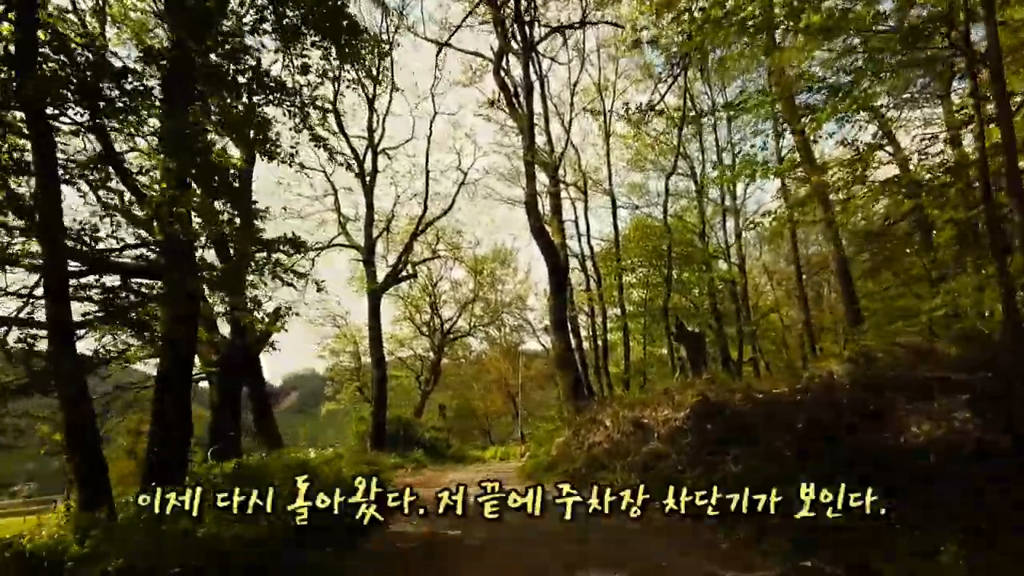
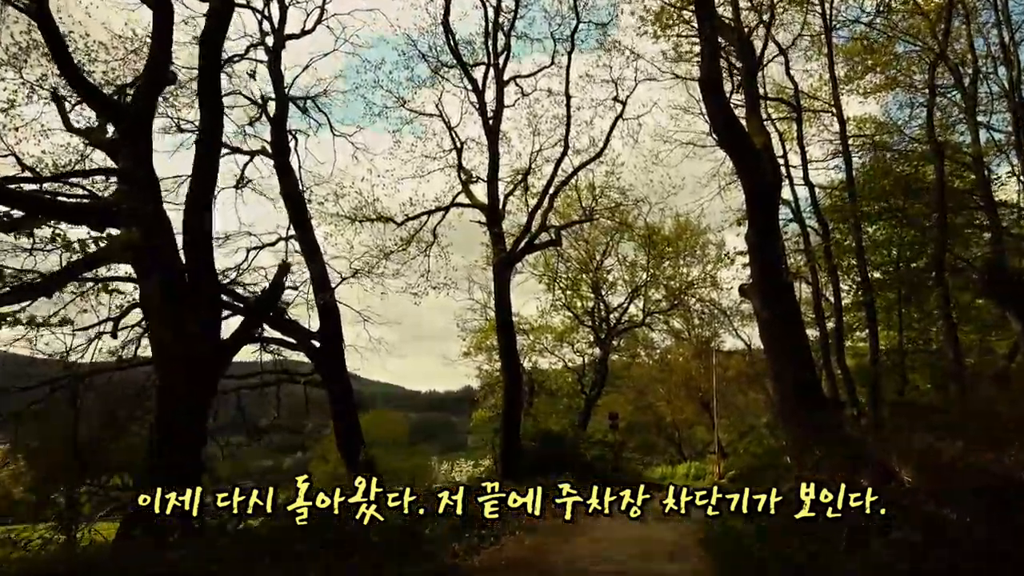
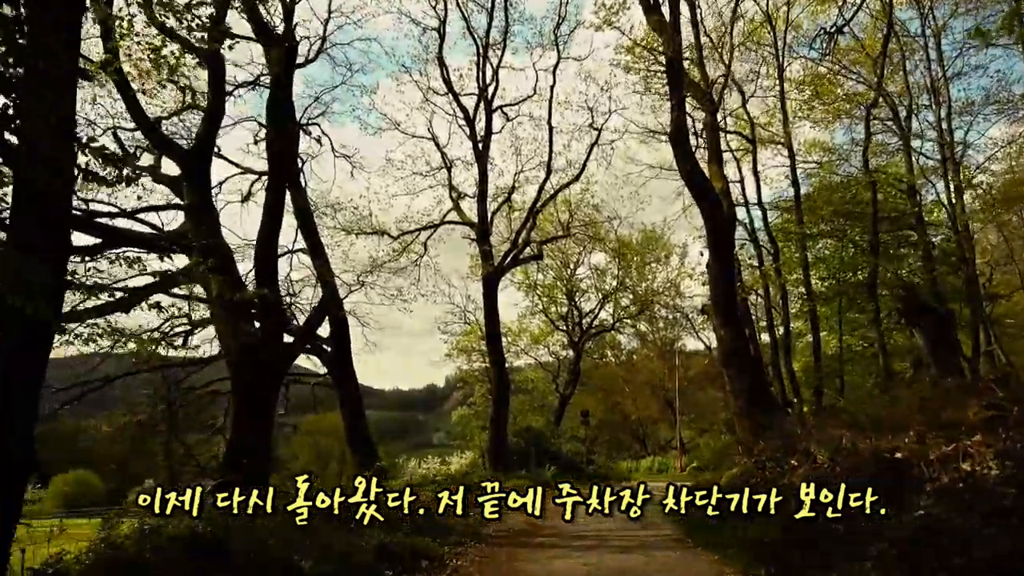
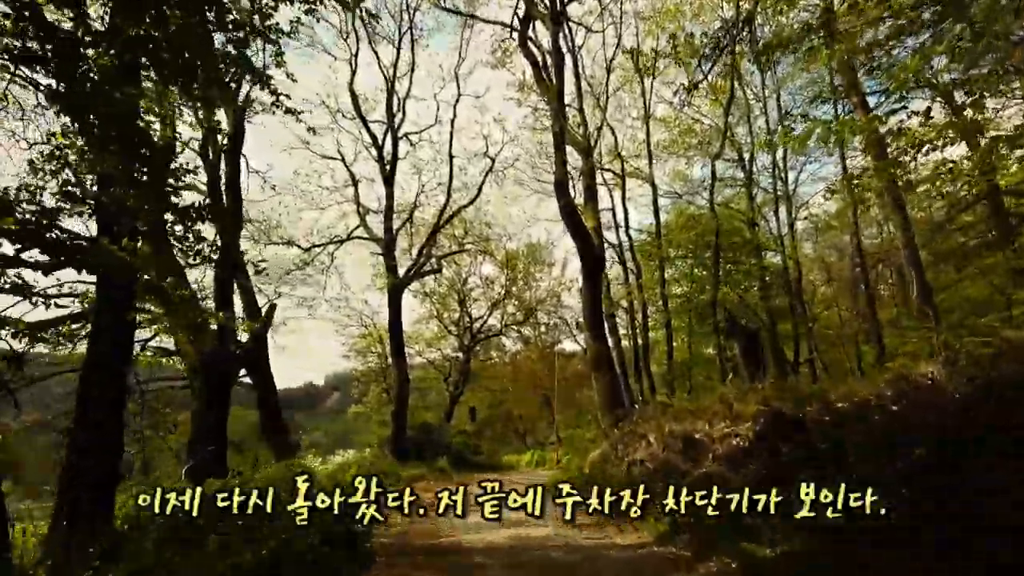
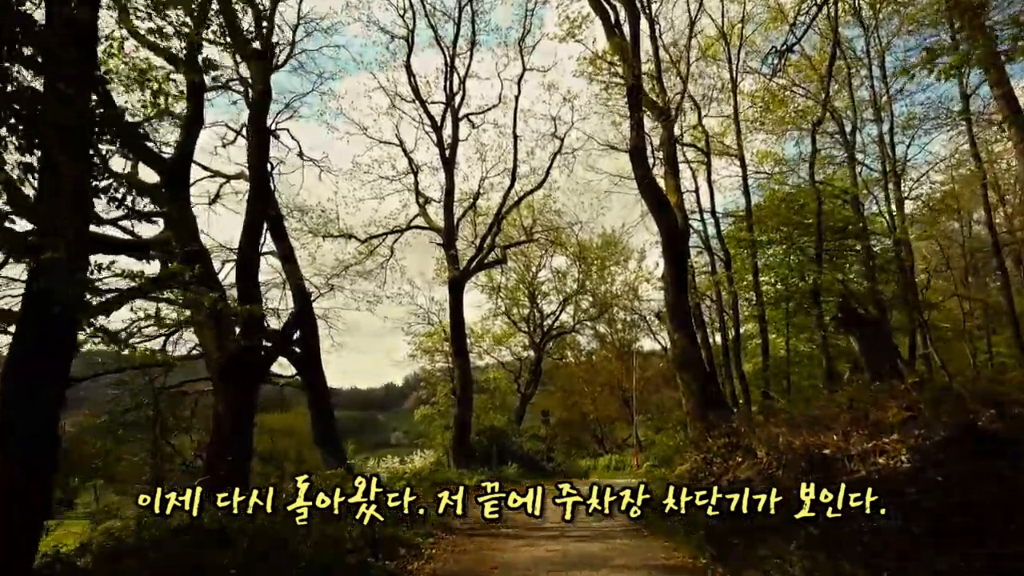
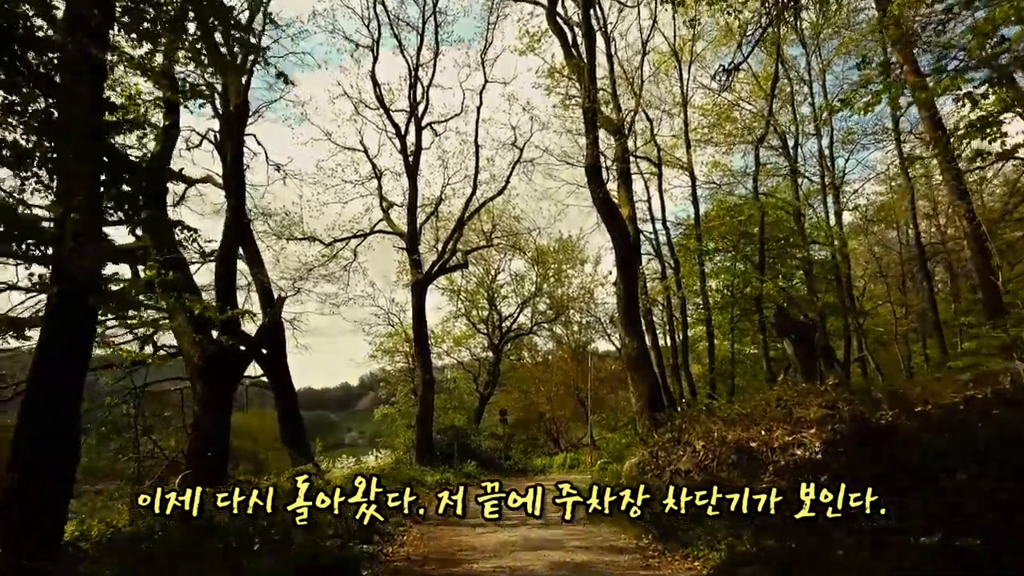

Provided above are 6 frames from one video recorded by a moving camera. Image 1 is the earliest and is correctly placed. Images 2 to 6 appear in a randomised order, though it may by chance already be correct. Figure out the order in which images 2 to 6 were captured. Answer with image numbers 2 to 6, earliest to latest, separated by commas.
4, 6, 5, 3, 2
